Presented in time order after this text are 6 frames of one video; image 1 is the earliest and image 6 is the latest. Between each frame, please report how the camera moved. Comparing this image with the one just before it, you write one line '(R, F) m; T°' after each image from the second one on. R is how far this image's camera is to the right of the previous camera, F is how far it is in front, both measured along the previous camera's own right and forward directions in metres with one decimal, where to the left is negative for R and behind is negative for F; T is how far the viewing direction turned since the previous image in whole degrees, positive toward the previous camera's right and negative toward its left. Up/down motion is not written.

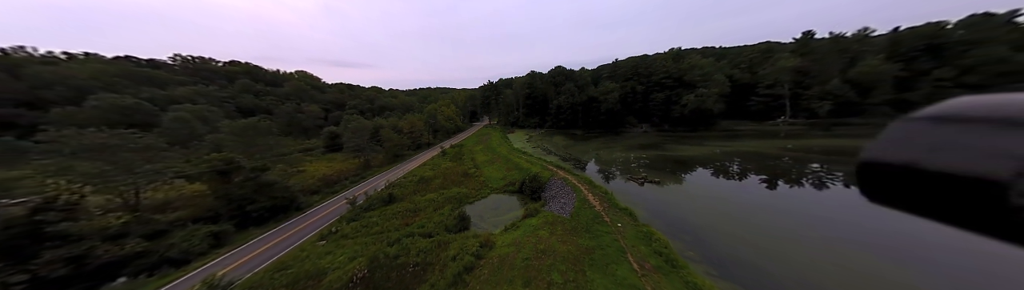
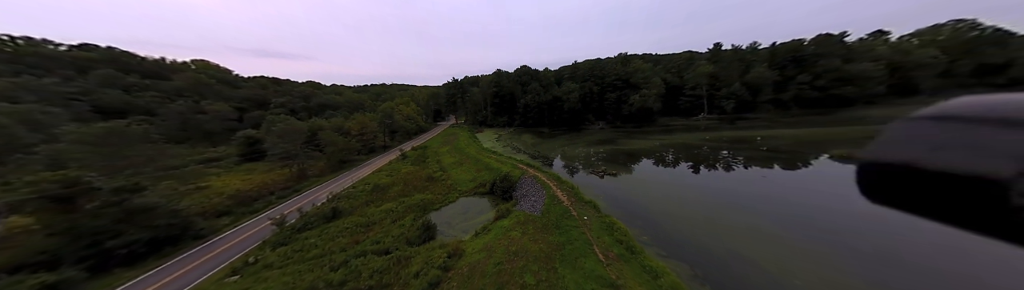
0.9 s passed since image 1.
(+0.2, +0.8) m; +9°
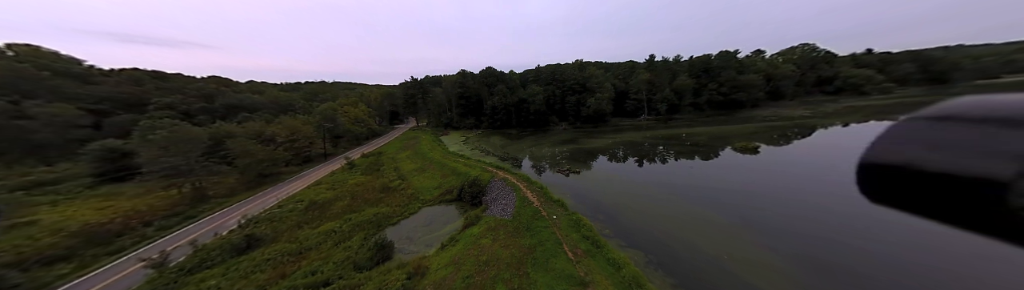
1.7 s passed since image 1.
(+0.1, +0.7) m; +10°
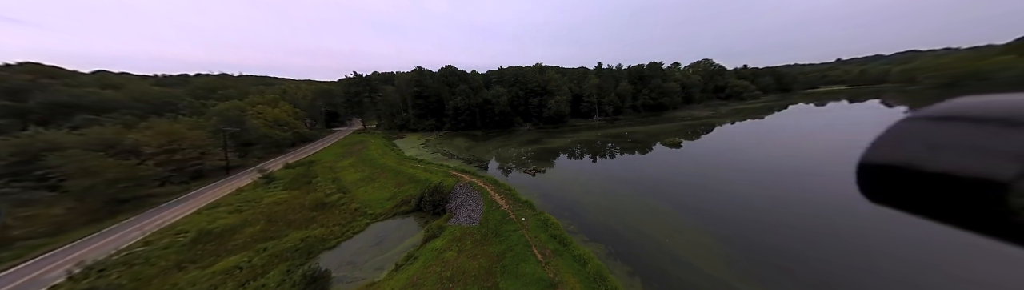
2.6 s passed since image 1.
(+0.1, +0.9) m; +10°
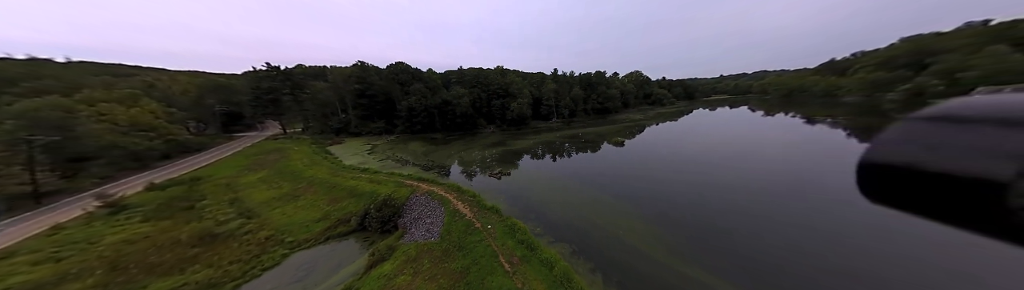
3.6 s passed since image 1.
(+0.2, +1.1) m; +11°
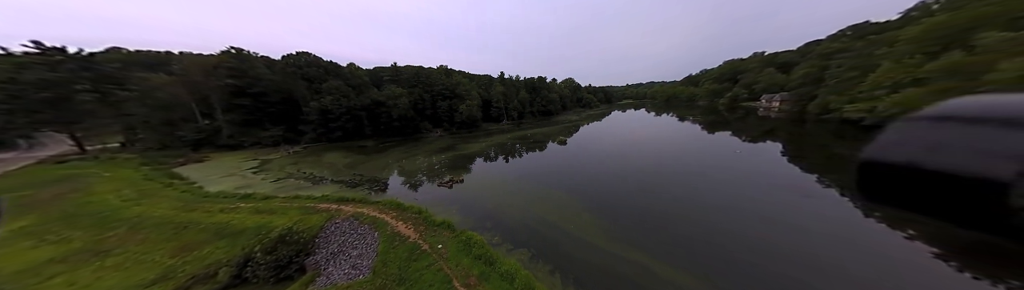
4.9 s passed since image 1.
(+0.3, +1.5) m; +14°
